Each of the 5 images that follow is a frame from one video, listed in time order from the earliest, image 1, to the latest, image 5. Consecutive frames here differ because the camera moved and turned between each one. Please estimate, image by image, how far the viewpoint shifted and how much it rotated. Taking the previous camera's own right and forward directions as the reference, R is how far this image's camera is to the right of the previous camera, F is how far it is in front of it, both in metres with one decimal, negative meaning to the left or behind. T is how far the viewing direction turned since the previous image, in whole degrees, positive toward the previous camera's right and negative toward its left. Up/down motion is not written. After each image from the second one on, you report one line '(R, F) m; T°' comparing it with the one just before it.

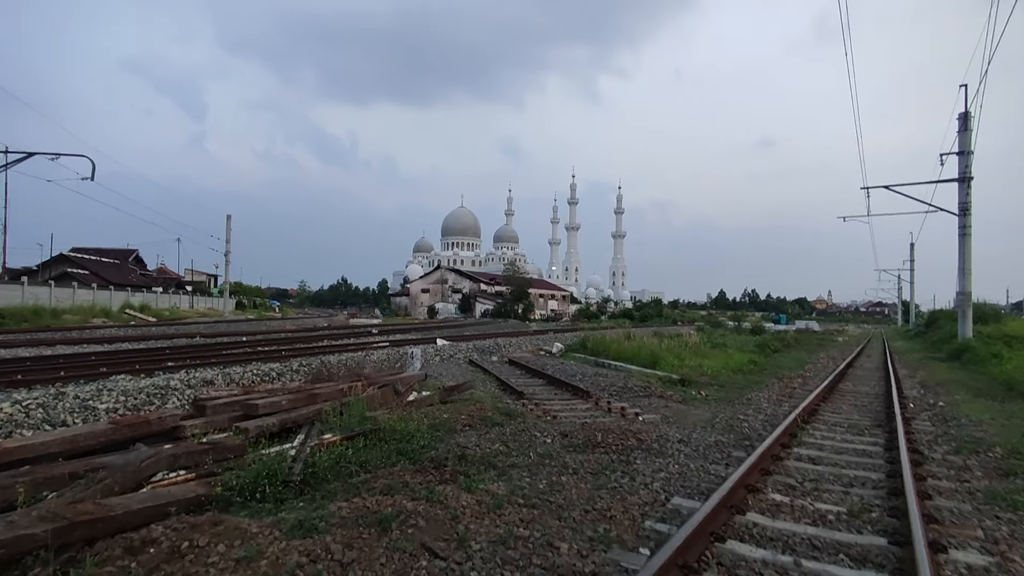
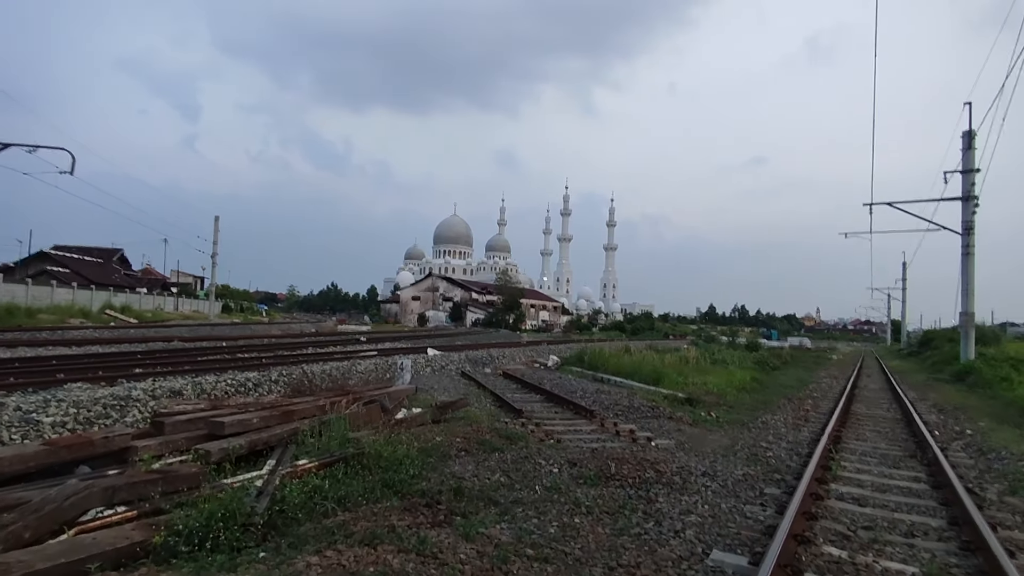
(-0.2, +0.9) m; +1°
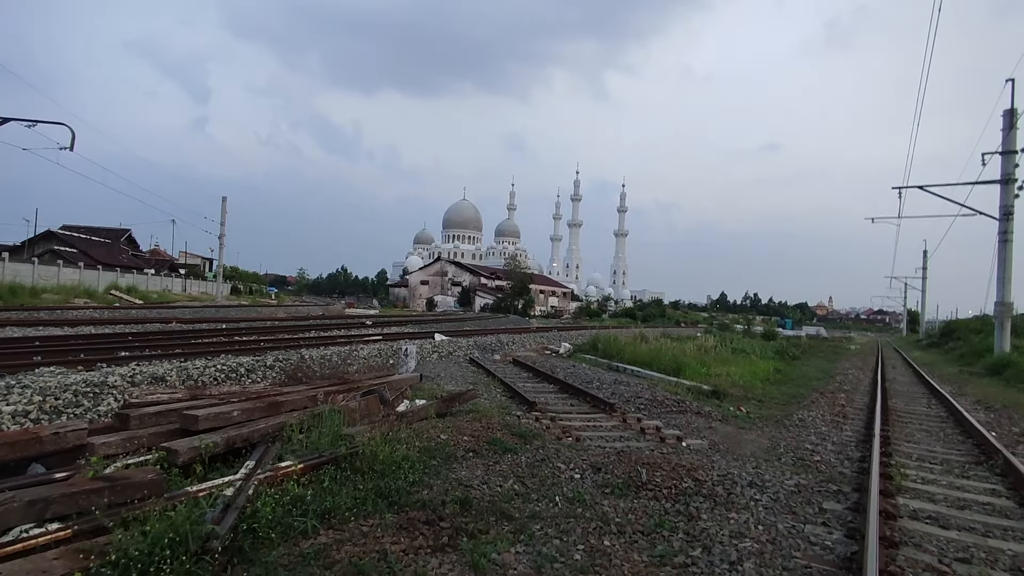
(-0.1, +0.9) m; -1°
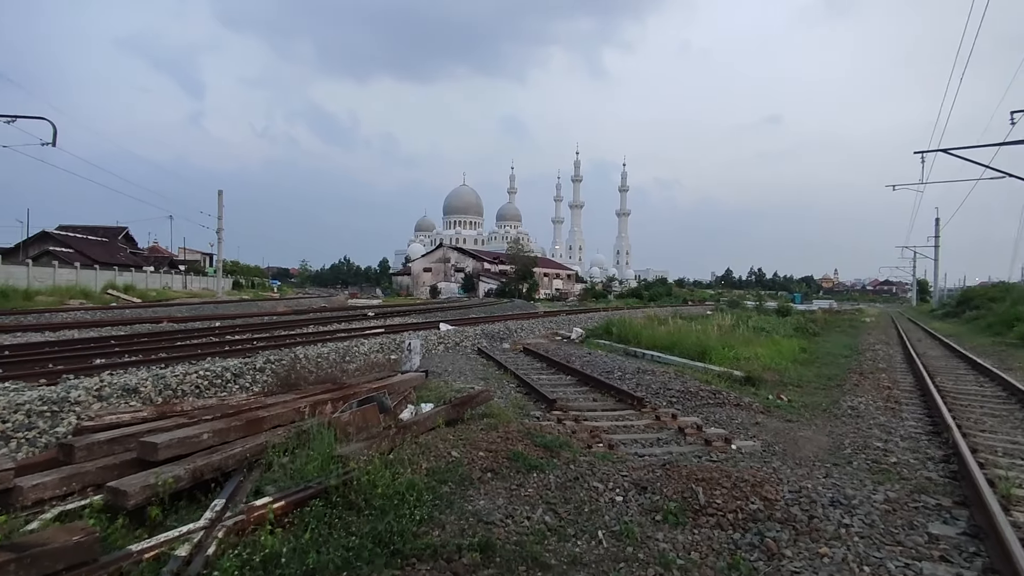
(-0.1, +1.0) m; 0°
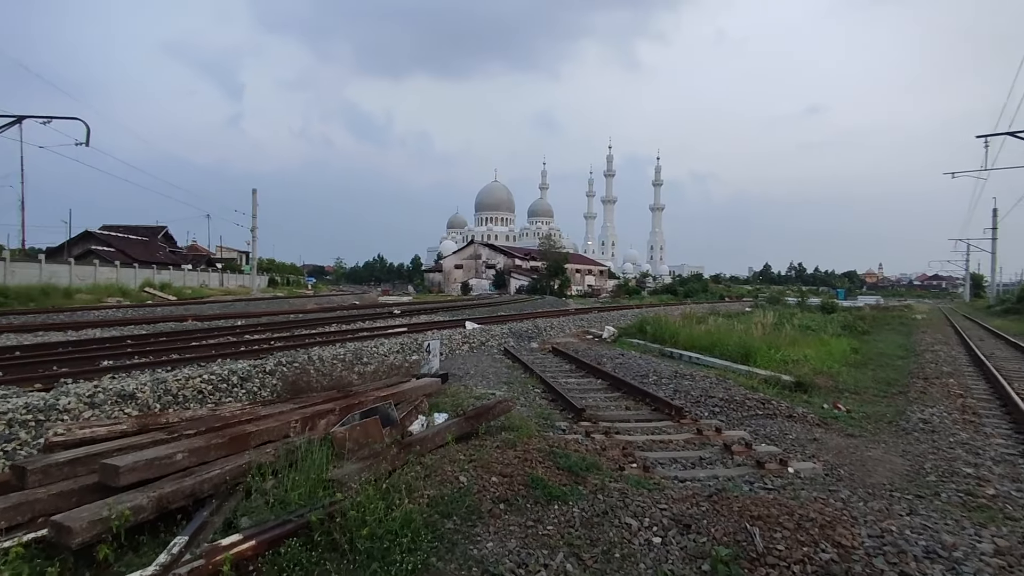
(+0.1, +0.8) m; -3°
